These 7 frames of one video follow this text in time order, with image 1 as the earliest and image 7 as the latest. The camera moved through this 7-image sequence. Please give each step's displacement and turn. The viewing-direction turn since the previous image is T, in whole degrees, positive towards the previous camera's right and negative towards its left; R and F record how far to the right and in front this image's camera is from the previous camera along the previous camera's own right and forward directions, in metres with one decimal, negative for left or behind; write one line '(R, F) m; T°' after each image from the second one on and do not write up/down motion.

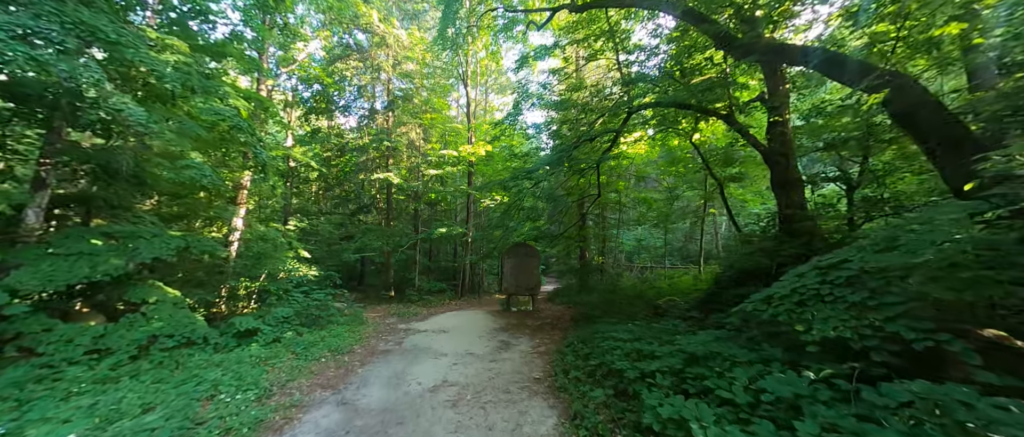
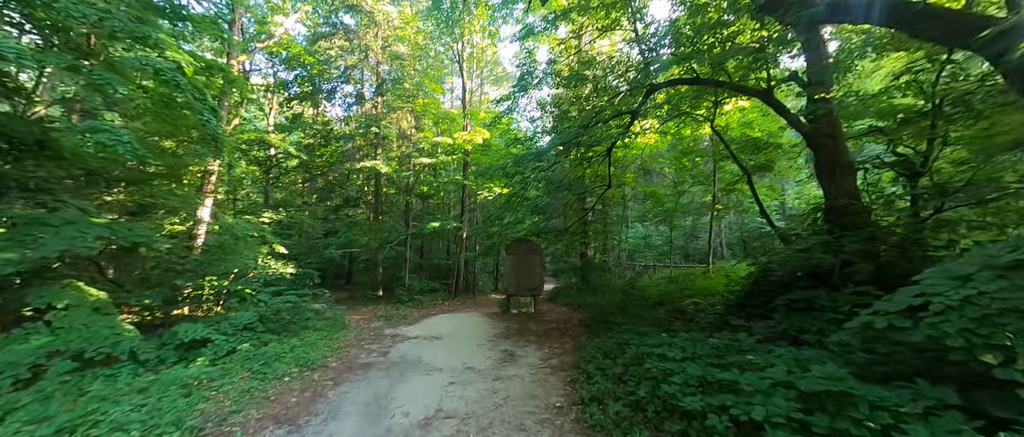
(-0.2, +0.9) m; +1°
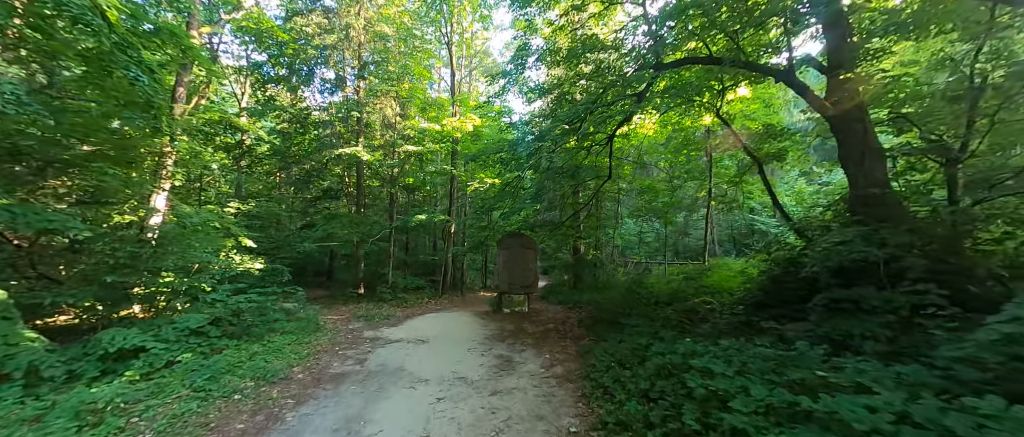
(-0.1, +0.6) m; +2°
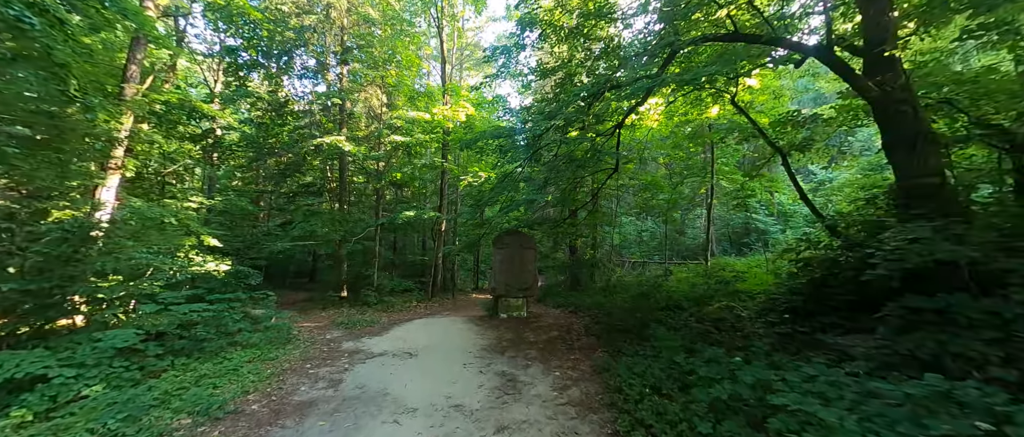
(-0.2, +0.7) m; +2°
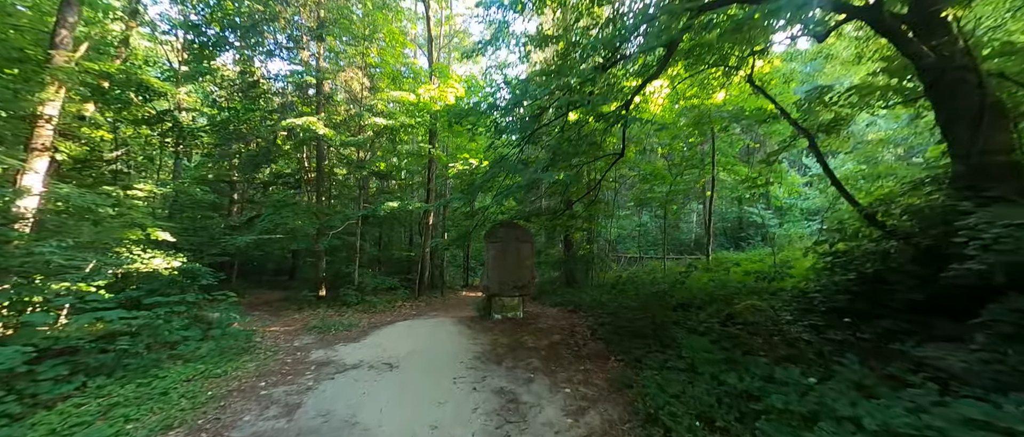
(-0.1, +0.7) m; +2°
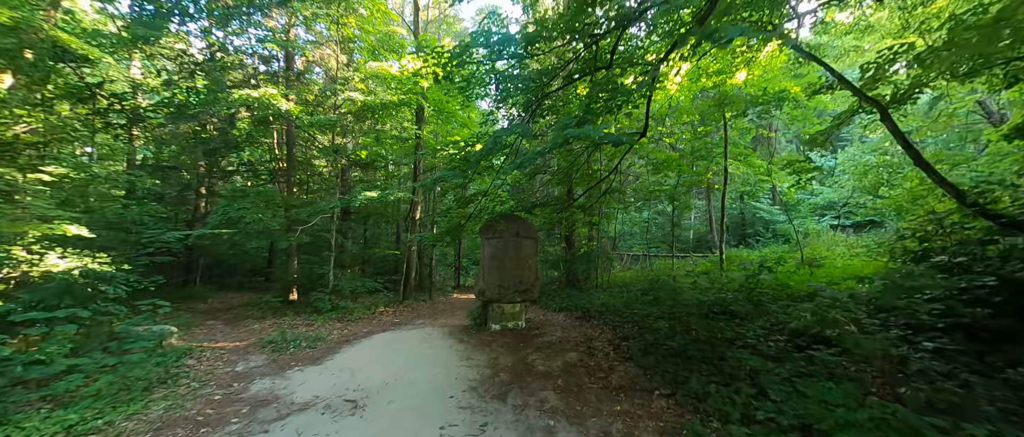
(-0.2, +1.1) m; +2°
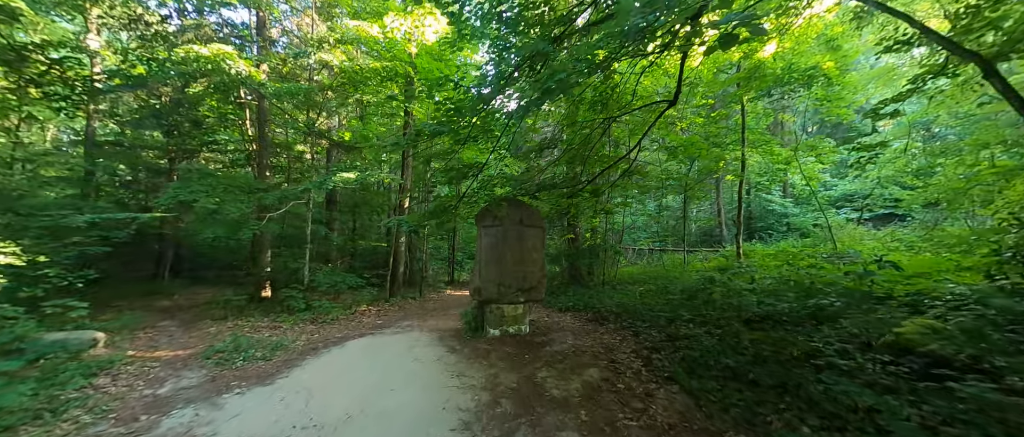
(-0.1, +0.9) m; +1°
